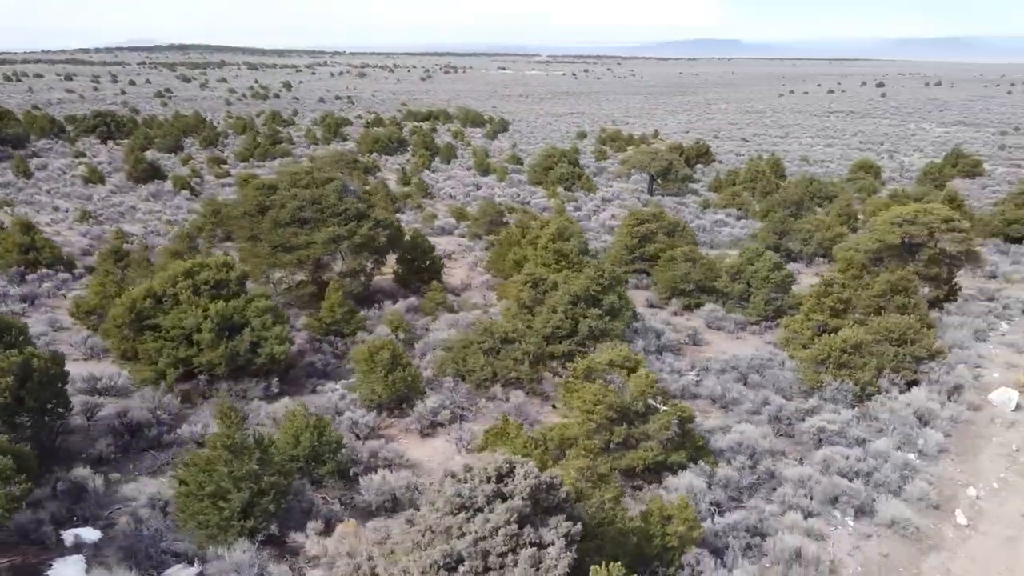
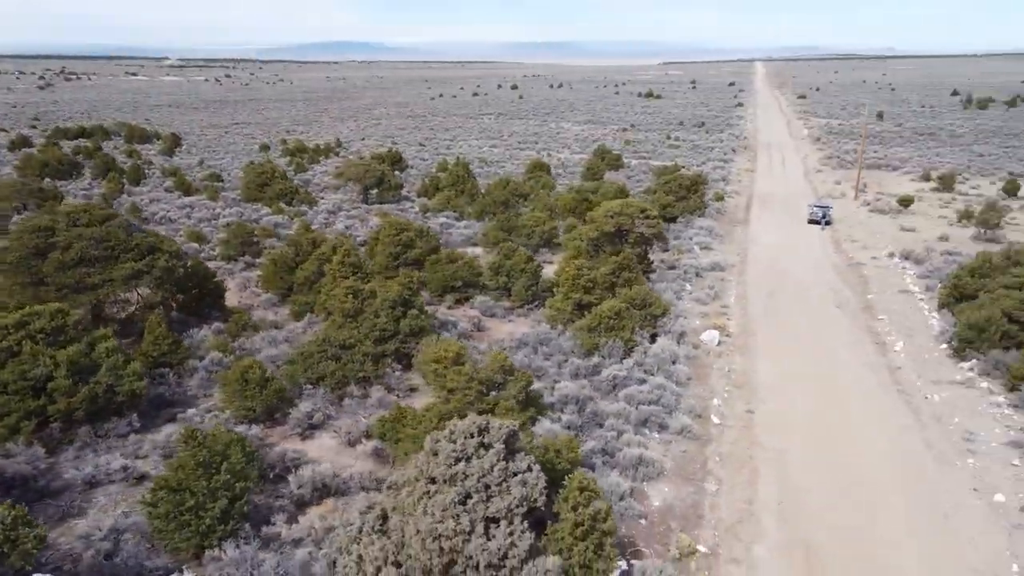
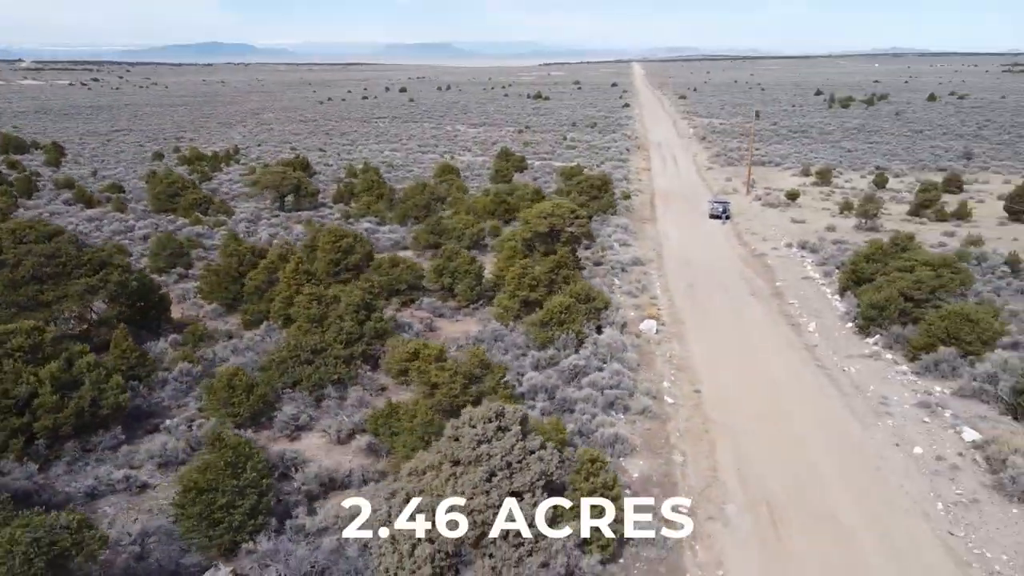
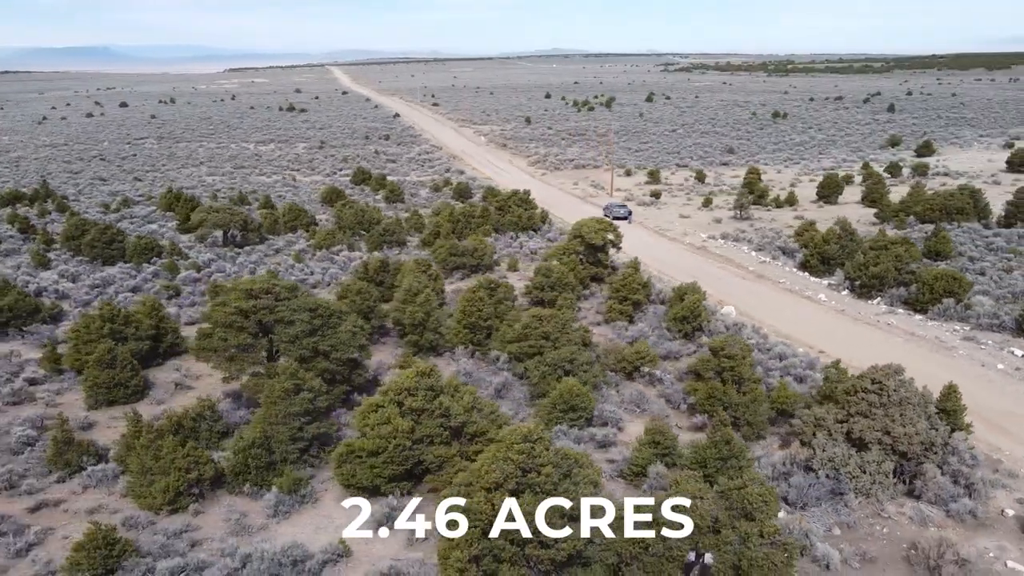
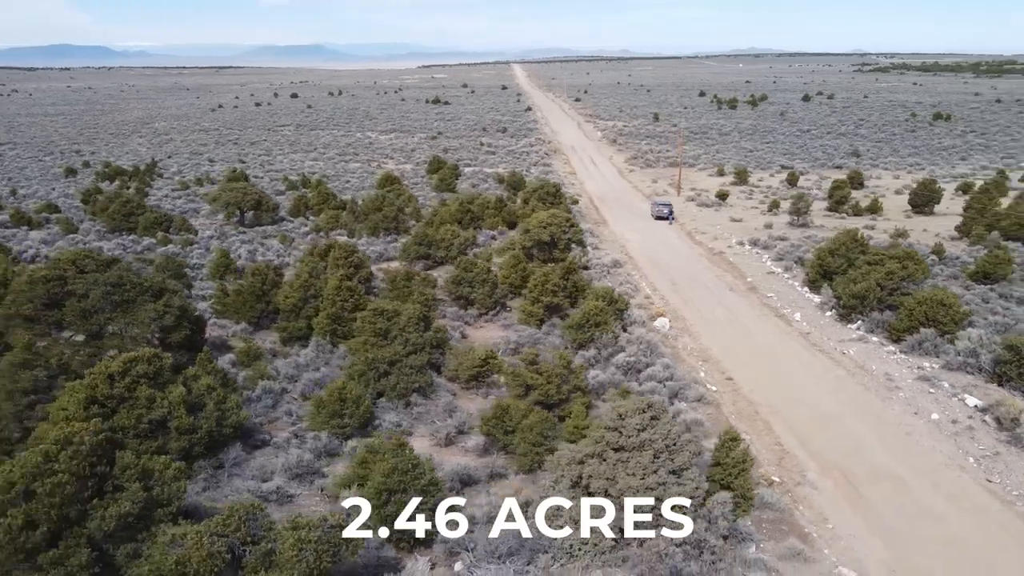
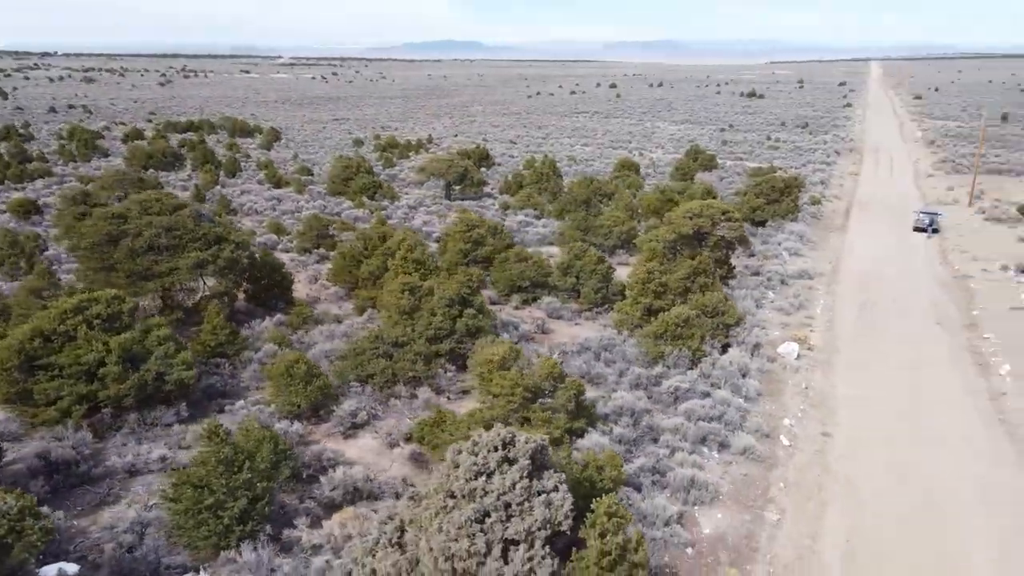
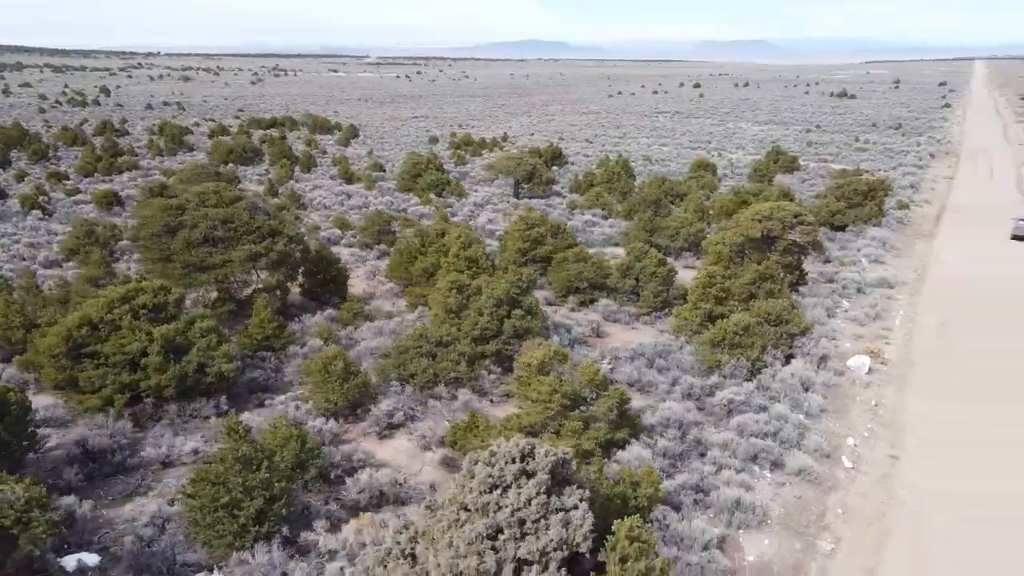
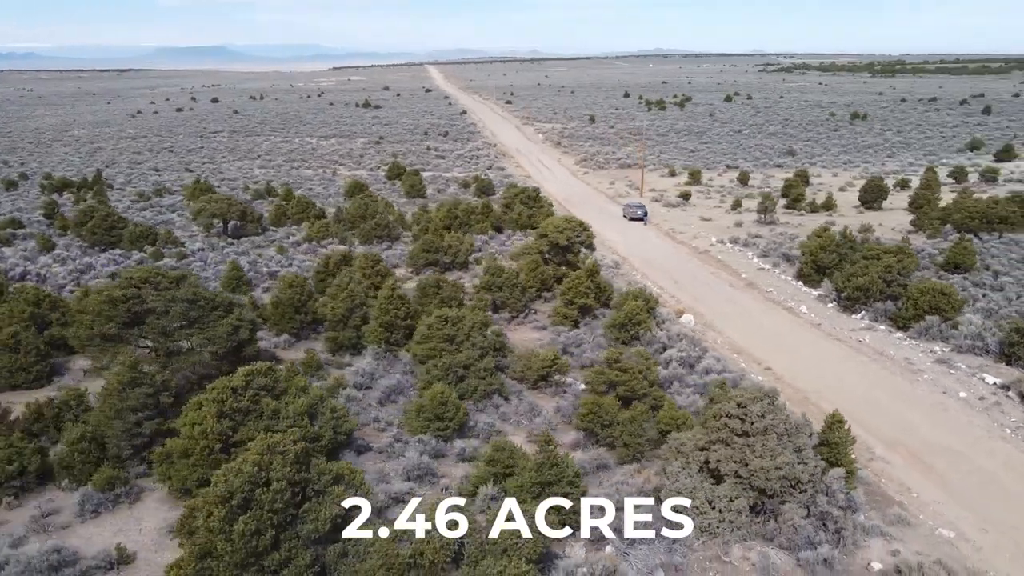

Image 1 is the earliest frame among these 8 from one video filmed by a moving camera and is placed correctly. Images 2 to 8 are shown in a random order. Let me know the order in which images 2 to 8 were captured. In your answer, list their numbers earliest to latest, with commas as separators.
7, 6, 2, 3, 5, 8, 4
